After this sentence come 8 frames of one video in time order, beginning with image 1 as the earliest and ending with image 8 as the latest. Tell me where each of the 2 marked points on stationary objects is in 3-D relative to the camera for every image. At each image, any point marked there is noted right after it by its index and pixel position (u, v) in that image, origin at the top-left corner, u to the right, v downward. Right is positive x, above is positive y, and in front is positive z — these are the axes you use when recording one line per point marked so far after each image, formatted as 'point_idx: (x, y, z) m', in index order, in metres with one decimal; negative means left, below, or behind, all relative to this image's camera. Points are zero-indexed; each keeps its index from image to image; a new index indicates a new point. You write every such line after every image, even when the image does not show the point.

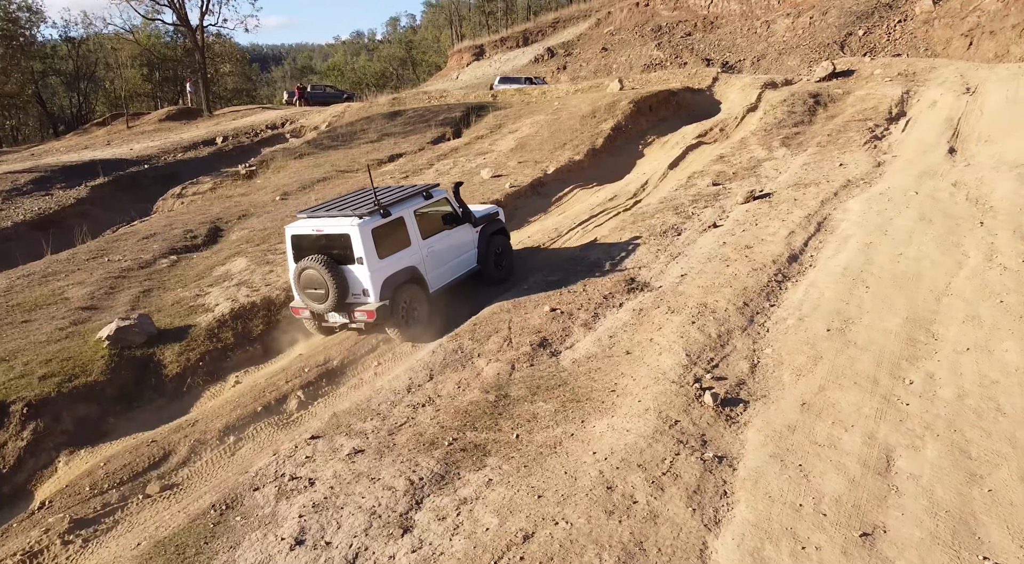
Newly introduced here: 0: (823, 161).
0: (+6.3, +2.4, +14.7) m
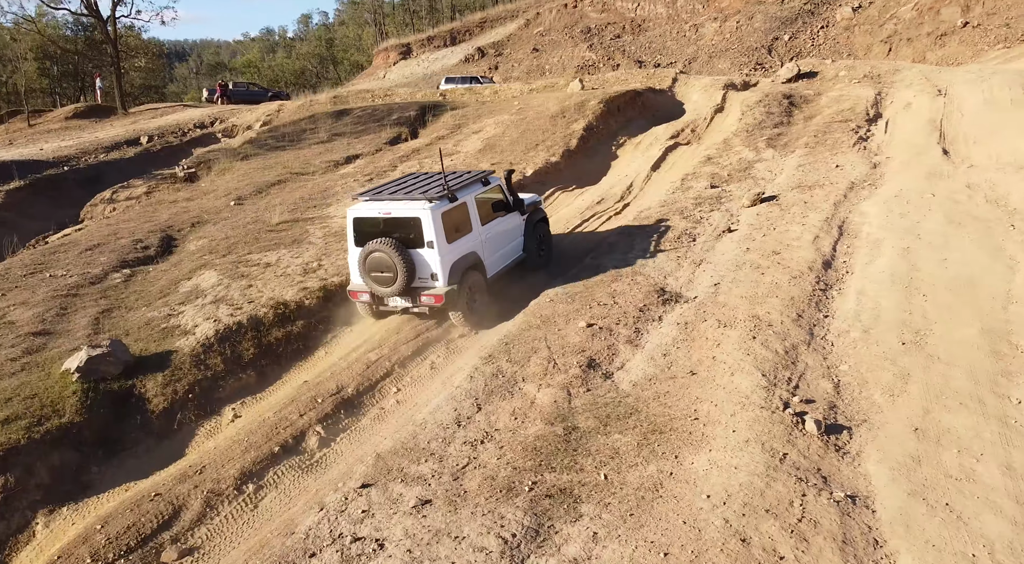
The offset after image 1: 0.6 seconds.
0: (+6.1, +2.4, +14.5) m
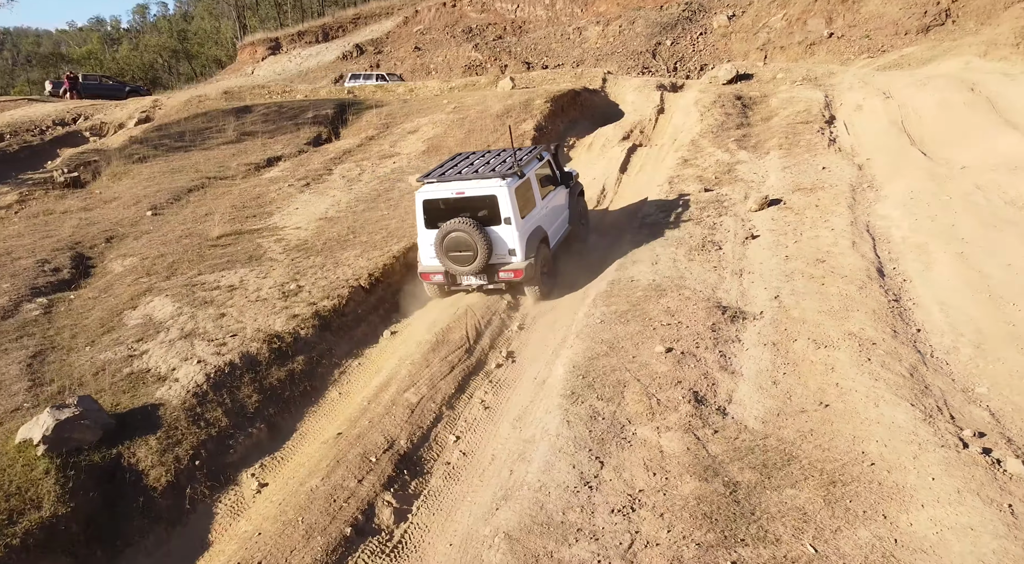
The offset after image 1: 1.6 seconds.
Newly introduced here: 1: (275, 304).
0: (+5.6, +2.3, +14.3) m
1: (-3.1, -0.3, +9.8) m
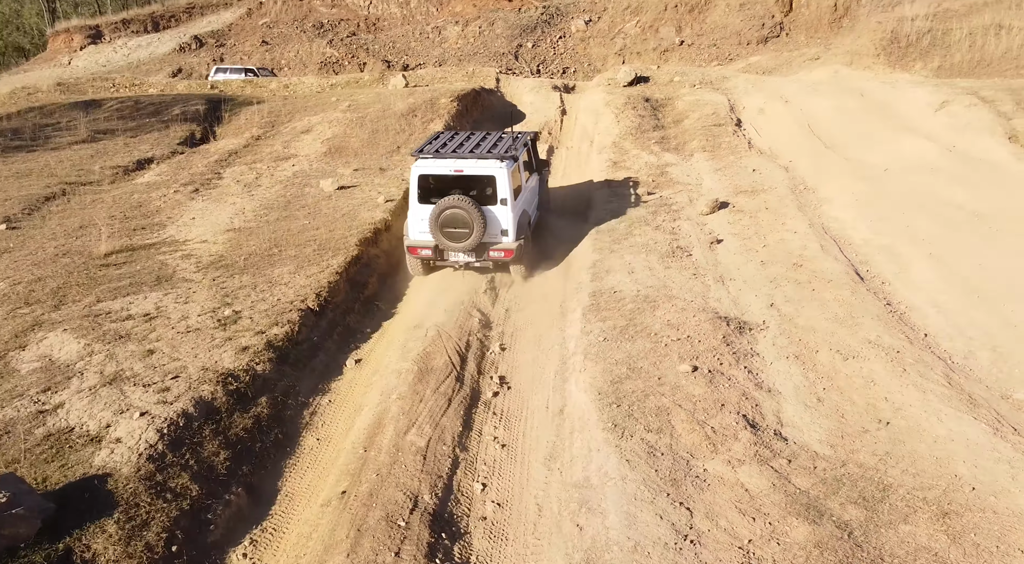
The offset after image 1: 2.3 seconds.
0: (+4.3, +2.3, +14.4) m
1: (-3.3, -0.6, +8.2) m
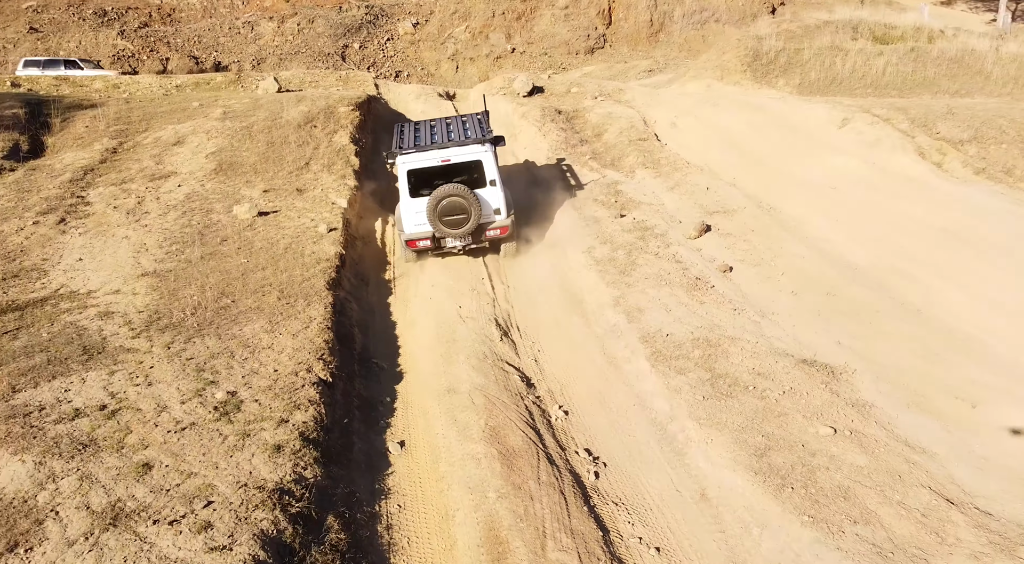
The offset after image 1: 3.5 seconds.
0: (+3.2, +1.9, +14.1) m
1: (-2.5, -1.3, +6.2) m
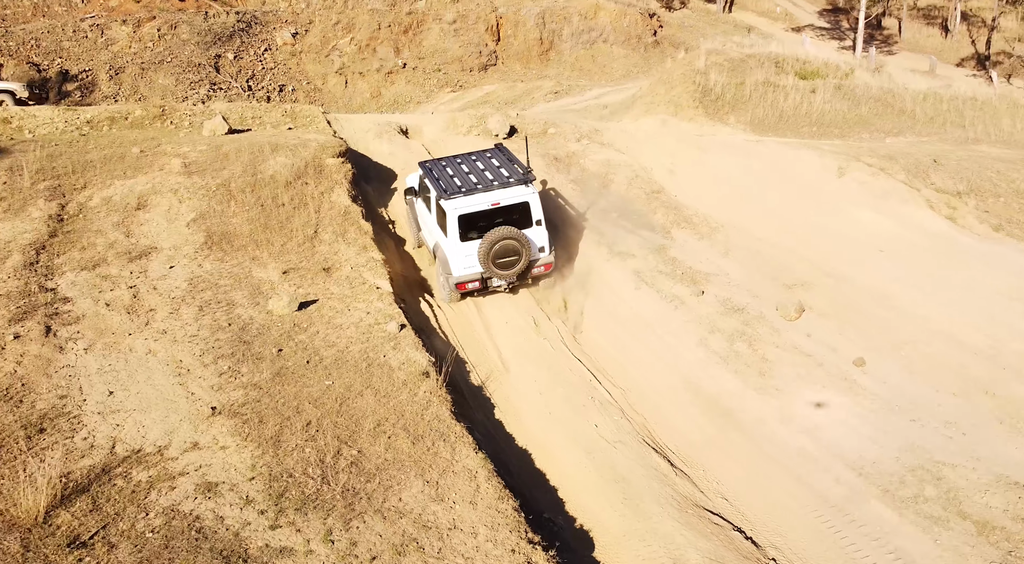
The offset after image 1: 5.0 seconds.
0: (+4.0, +0.6, +13.5) m
1: (0.0, -2.6, +4.7) m
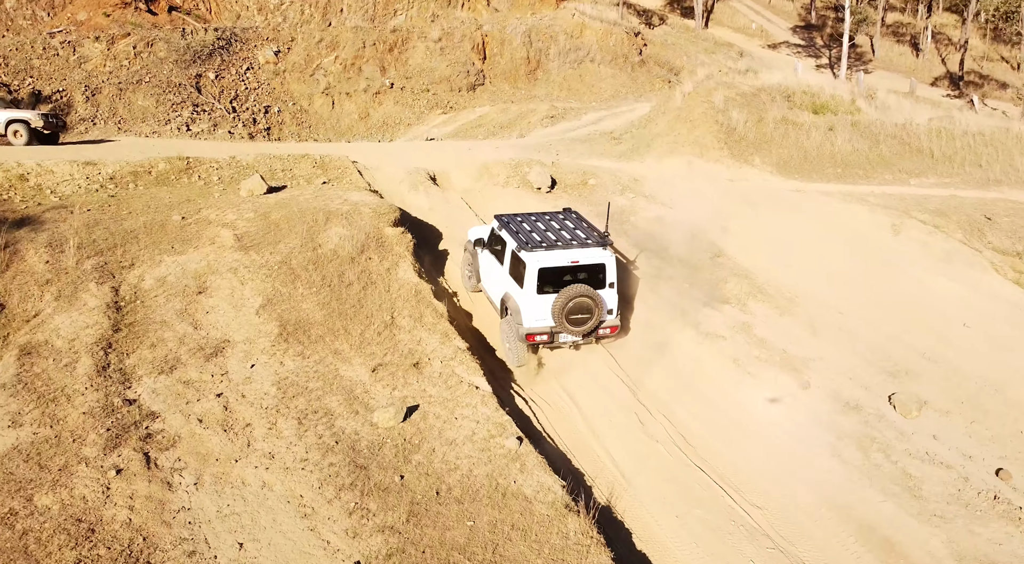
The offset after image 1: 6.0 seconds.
0: (+5.4, -0.8, +13.2) m
1: (+1.8, -4.0, +4.2) m
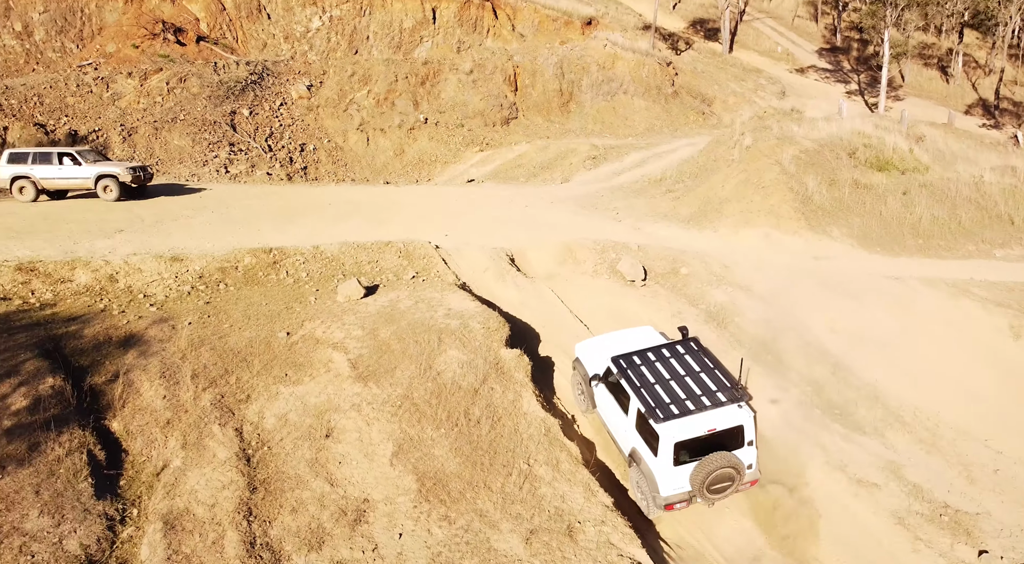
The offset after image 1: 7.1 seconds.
0: (+7.7, -3.1, +12.5) m
1: (+4.0, -6.2, +3.6) m
